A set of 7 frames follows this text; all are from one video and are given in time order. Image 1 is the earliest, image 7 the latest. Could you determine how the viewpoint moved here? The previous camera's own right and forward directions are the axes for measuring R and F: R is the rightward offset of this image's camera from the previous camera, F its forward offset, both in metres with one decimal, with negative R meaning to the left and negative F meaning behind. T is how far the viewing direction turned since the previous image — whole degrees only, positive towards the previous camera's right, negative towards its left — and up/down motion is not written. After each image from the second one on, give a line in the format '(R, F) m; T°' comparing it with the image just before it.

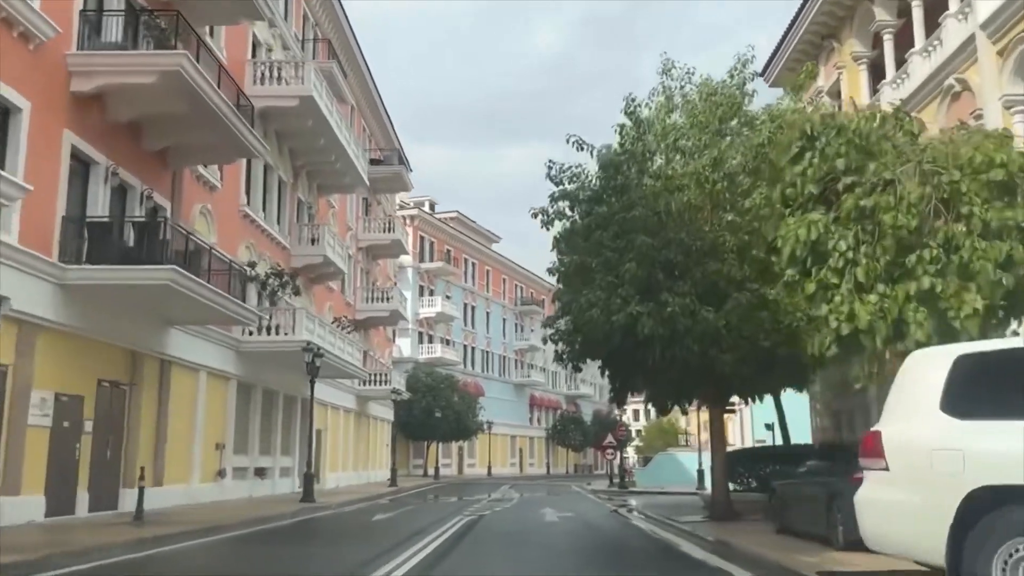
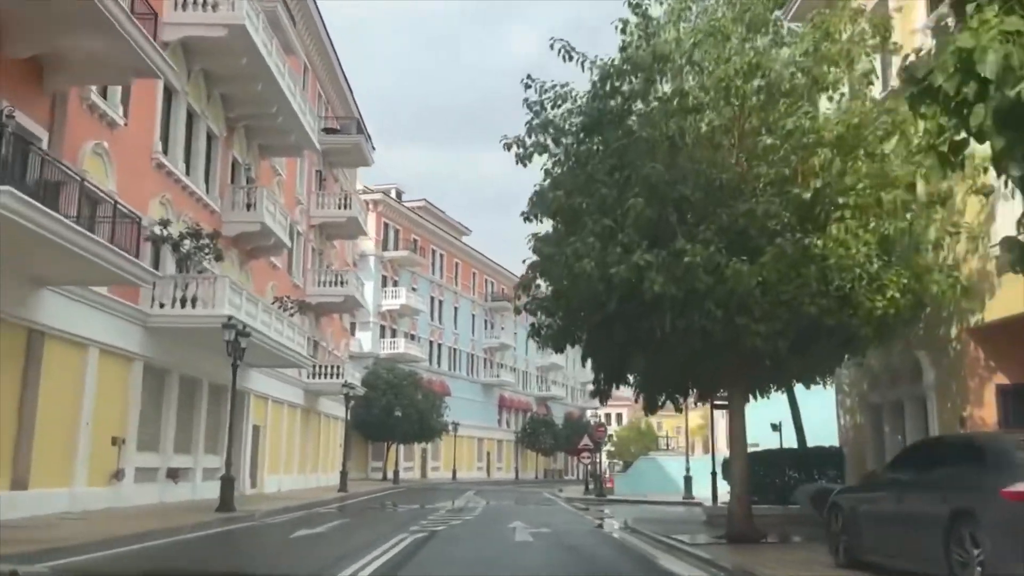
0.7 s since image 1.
(+0.1, +4.2) m; +2°
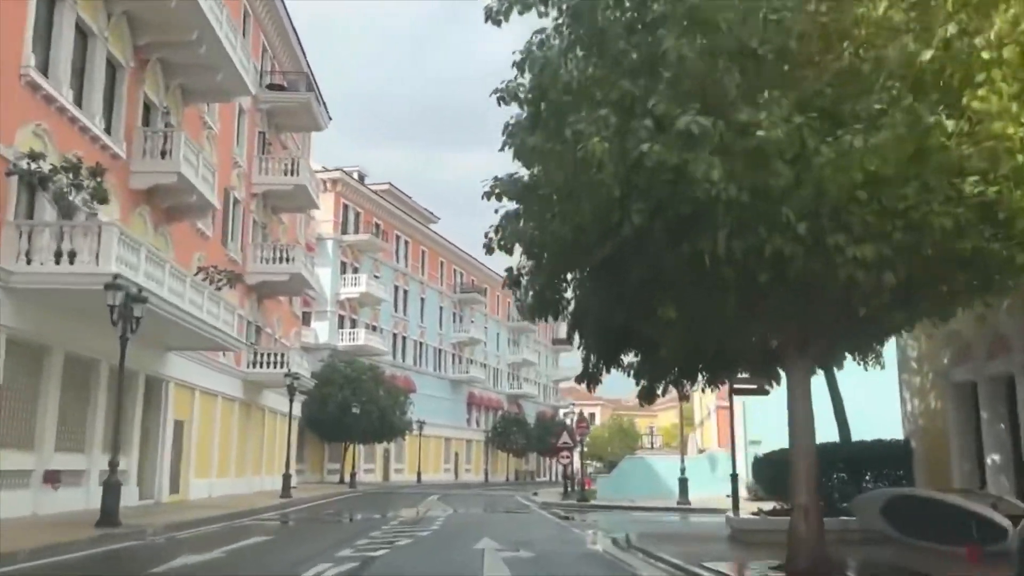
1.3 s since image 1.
(0.0, +4.5) m; +2°
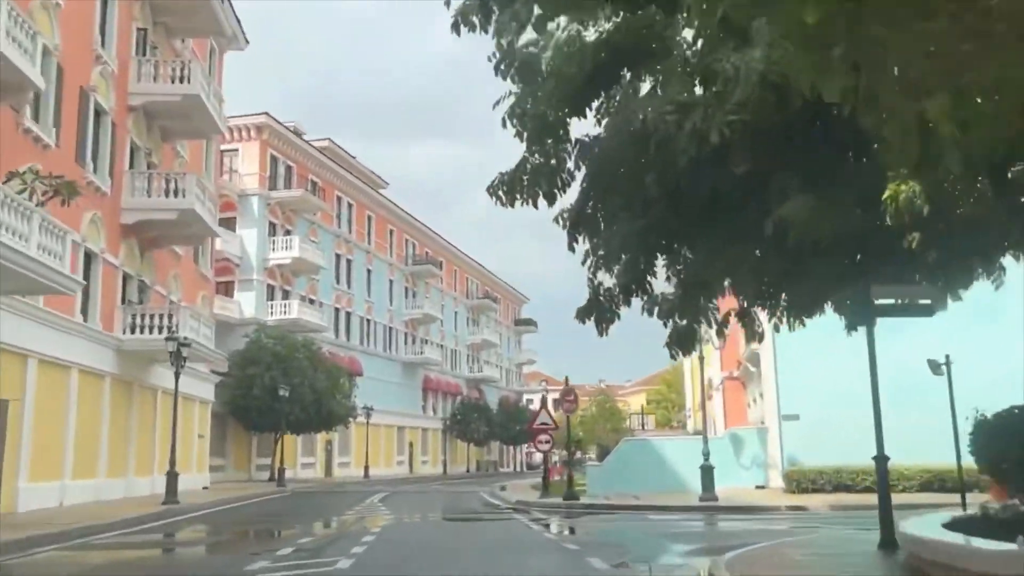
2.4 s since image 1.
(-0.1, +7.8) m; +3°
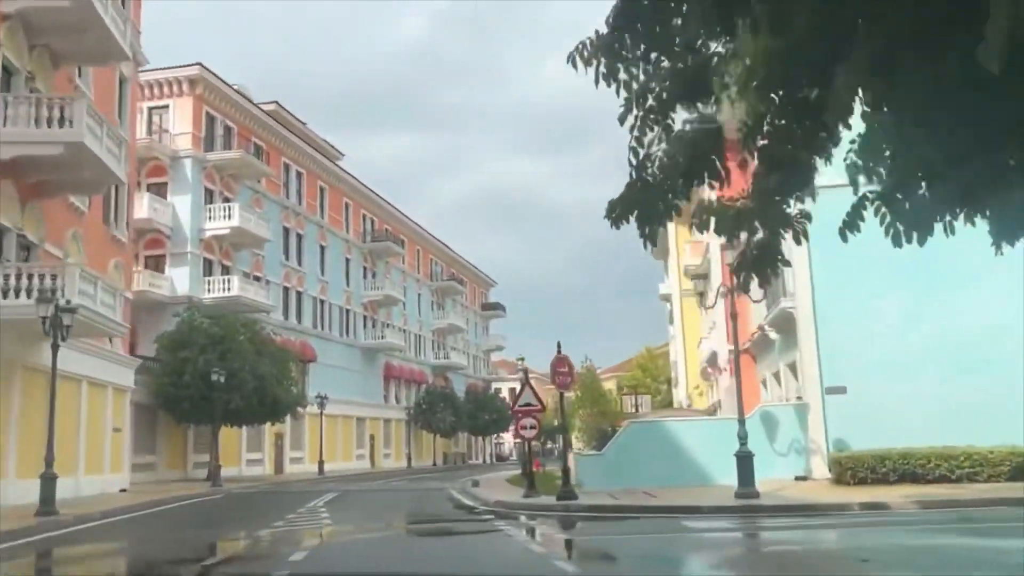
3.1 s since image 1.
(-0.3, +5.1) m; +2°
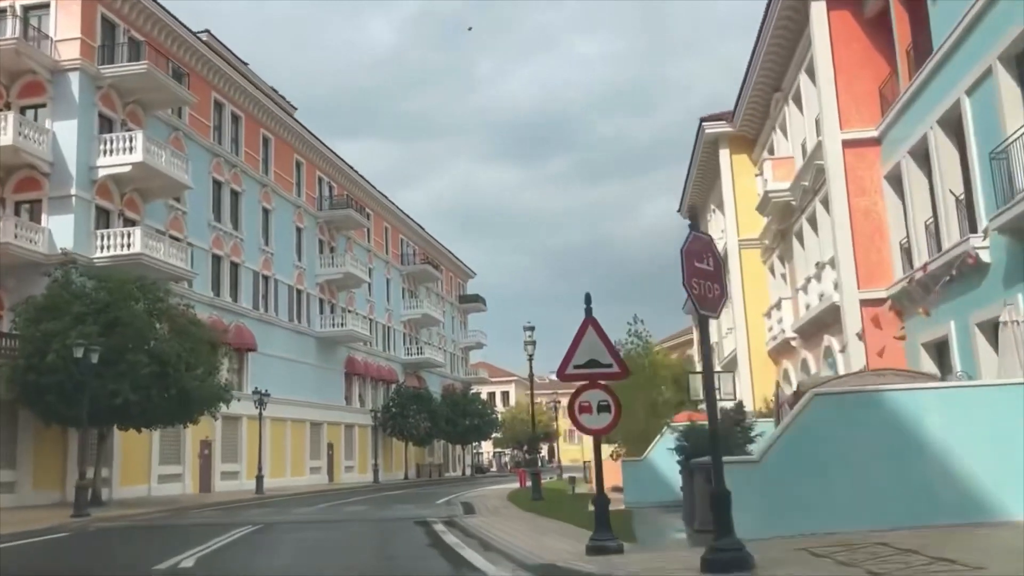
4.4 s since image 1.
(-0.9, +10.4) m; +2°
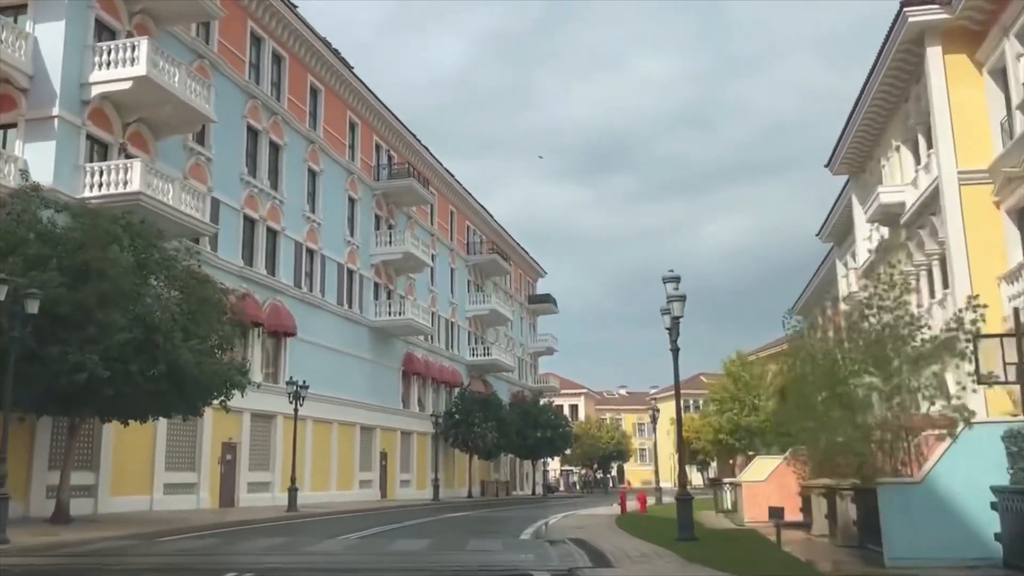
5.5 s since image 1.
(-1.4, +8.1) m; -4°
